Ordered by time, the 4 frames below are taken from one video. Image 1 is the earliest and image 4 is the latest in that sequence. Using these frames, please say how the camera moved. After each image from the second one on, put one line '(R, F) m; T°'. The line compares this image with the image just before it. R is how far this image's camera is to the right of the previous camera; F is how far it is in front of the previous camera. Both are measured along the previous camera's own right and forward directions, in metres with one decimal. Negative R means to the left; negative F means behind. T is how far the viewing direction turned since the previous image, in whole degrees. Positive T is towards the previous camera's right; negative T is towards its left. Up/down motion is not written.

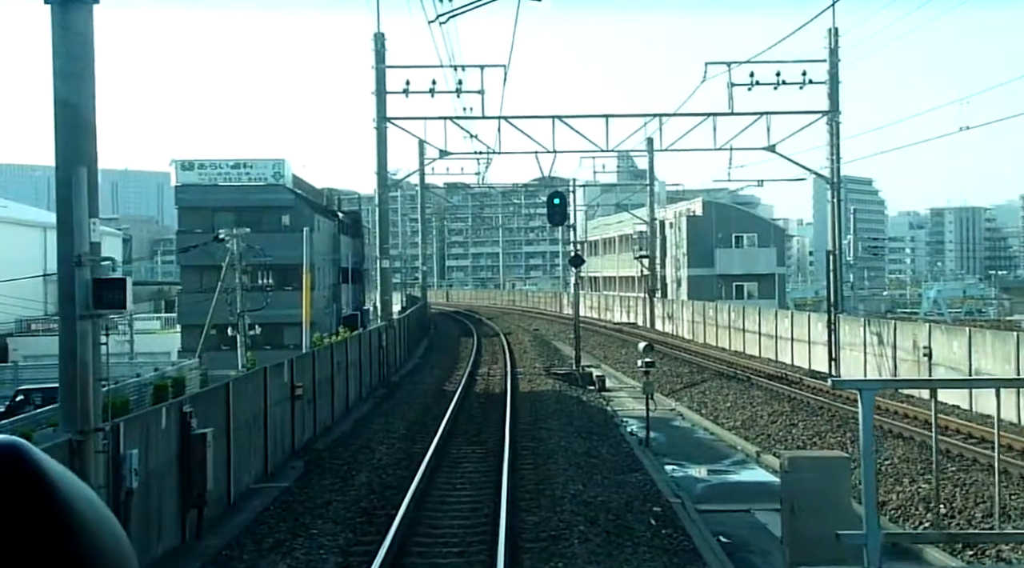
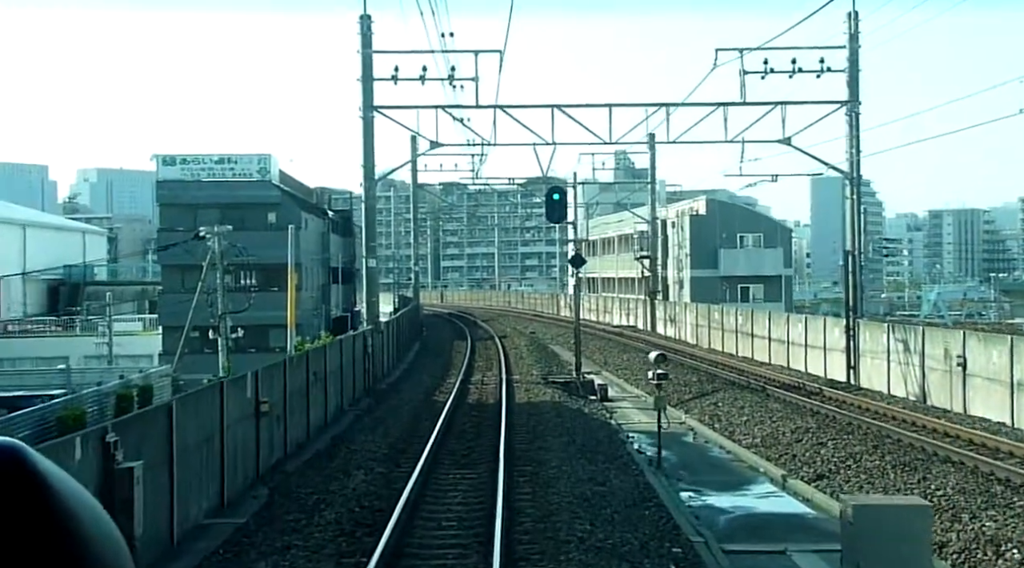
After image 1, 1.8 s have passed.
(0.0, +1.7) m; 0°
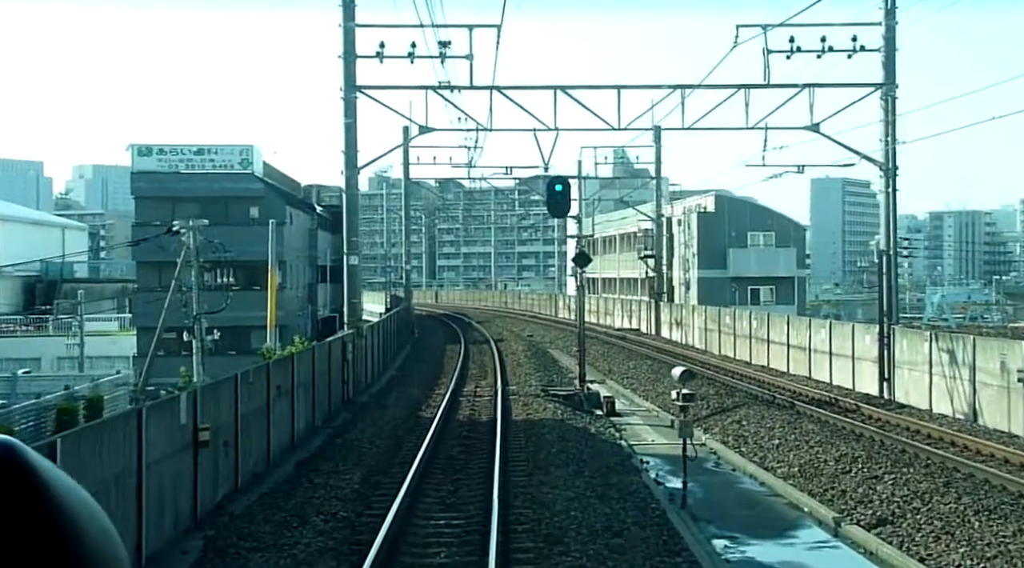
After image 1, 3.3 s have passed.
(0.0, +2.3) m; 0°
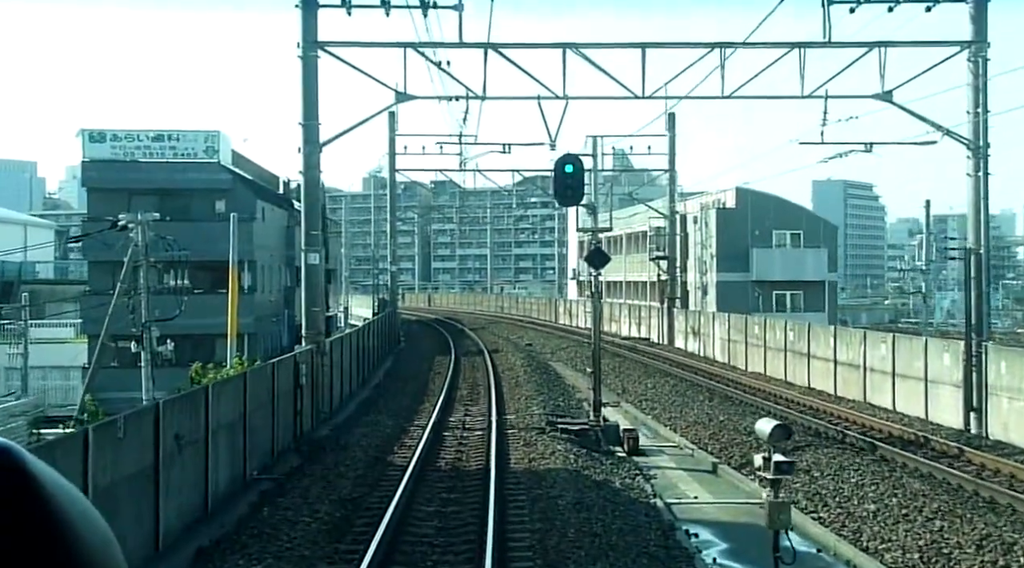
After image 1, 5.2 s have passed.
(0.0, +4.1) m; 0°
